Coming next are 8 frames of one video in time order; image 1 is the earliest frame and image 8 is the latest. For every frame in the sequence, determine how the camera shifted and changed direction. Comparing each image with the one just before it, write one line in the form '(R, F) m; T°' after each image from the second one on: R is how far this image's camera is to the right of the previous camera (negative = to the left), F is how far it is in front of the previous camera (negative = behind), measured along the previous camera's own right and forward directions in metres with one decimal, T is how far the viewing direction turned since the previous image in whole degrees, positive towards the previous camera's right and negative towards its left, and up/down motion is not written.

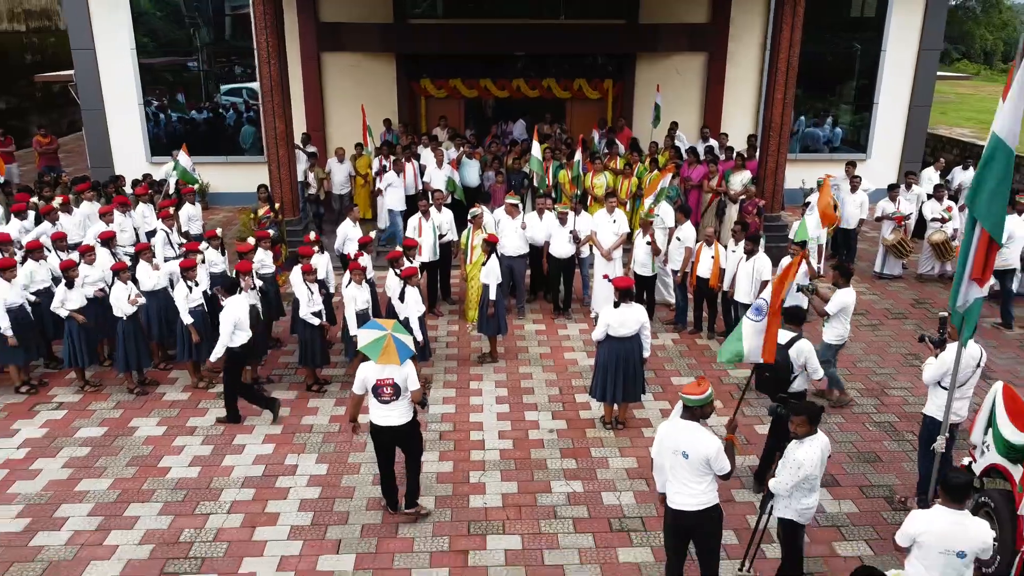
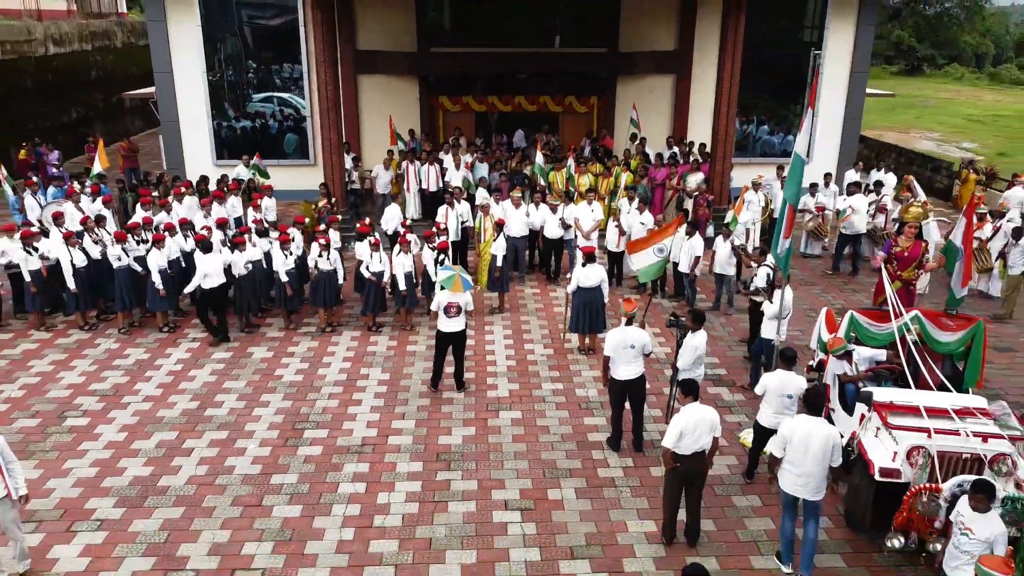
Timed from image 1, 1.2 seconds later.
(0.0, -2.6) m; 0°
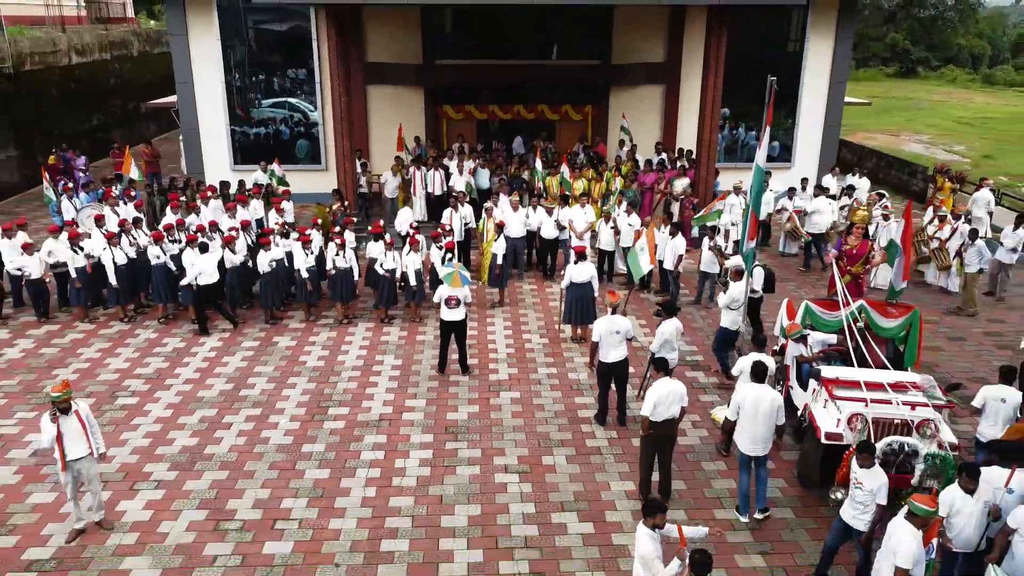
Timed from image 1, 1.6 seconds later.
(0.0, -1.0) m; 0°
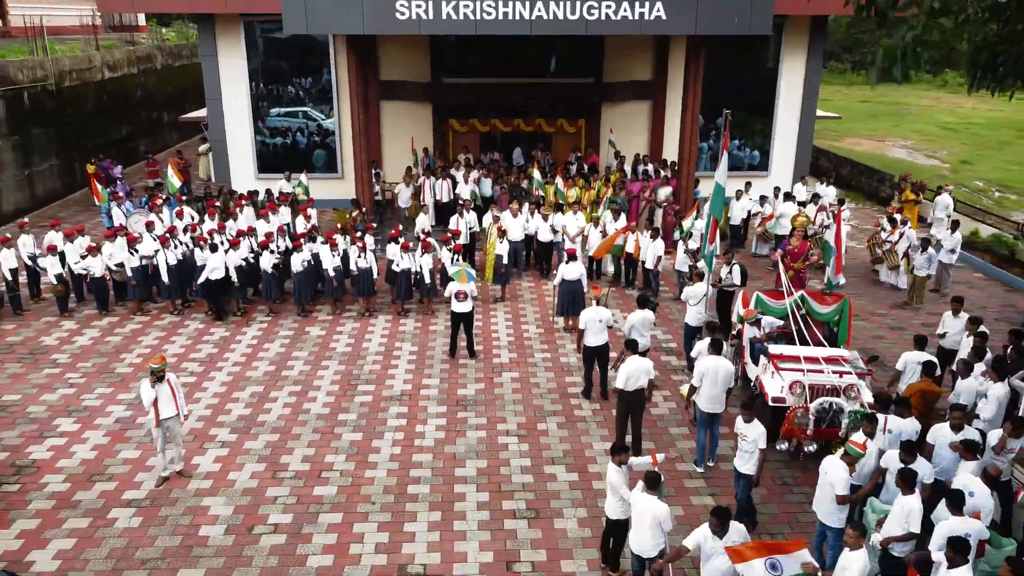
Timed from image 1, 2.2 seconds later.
(0.0, -1.5) m; 0°
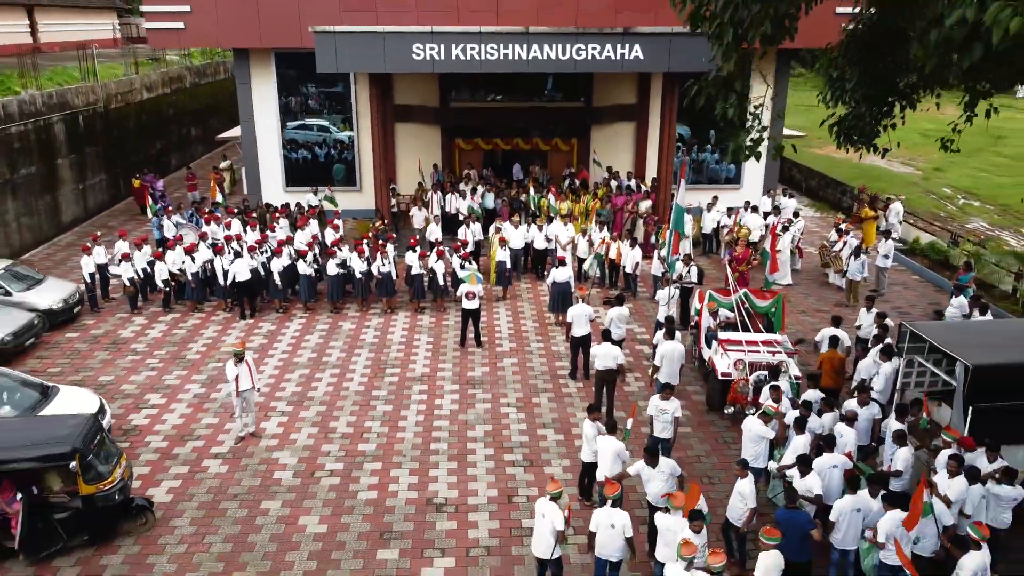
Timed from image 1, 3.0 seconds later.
(0.0, -2.1) m; 0°
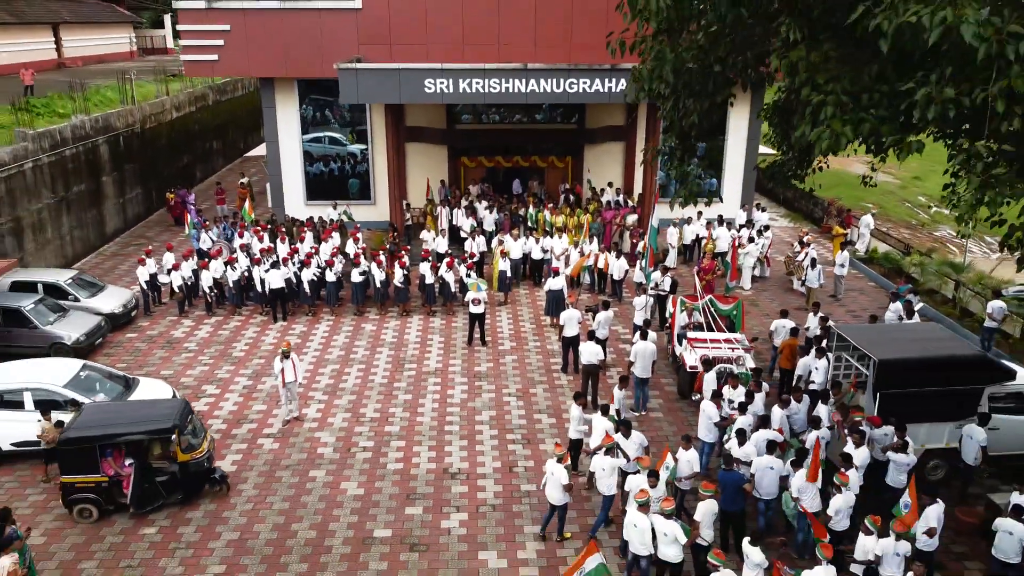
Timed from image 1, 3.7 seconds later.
(0.0, -2.0) m; 0°
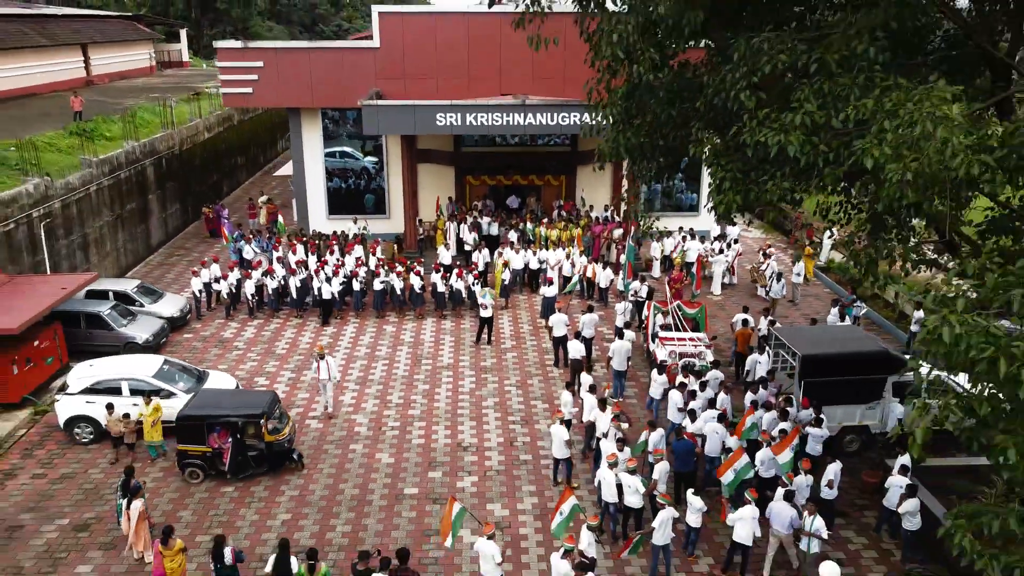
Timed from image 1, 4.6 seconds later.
(0.0, -2.5) m; 0°
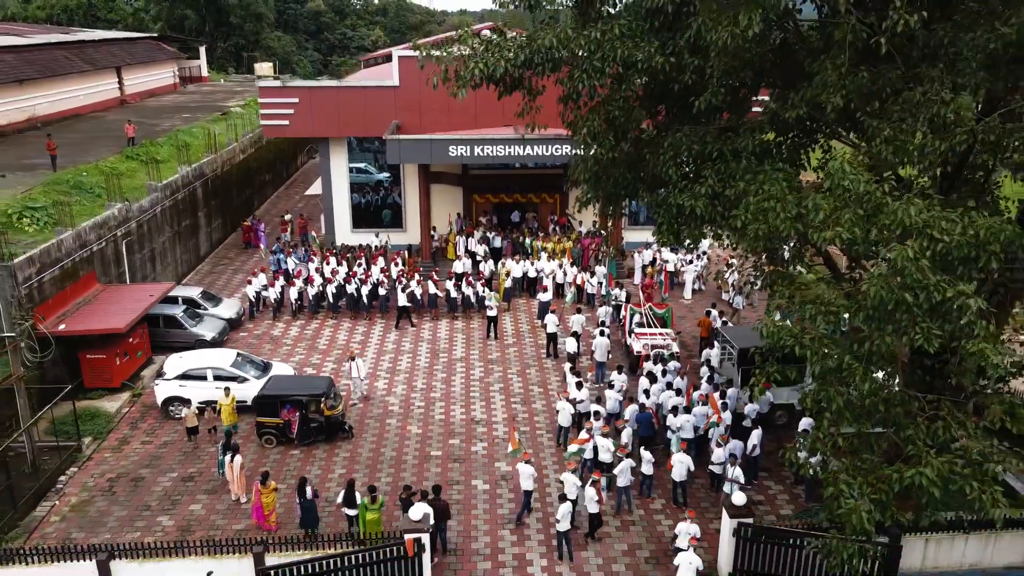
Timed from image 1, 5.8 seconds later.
(-0.1, -3.5) m; 0°
